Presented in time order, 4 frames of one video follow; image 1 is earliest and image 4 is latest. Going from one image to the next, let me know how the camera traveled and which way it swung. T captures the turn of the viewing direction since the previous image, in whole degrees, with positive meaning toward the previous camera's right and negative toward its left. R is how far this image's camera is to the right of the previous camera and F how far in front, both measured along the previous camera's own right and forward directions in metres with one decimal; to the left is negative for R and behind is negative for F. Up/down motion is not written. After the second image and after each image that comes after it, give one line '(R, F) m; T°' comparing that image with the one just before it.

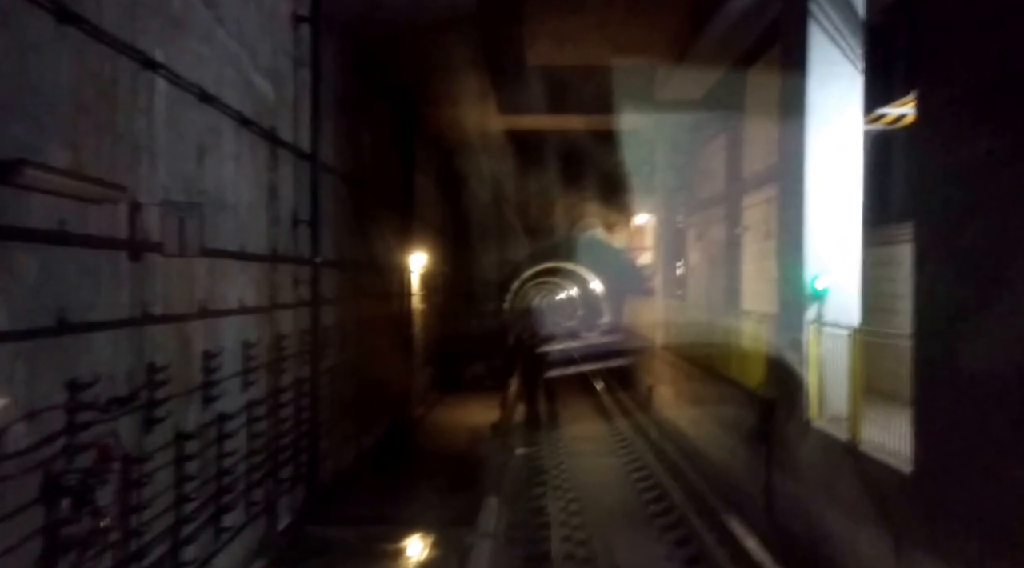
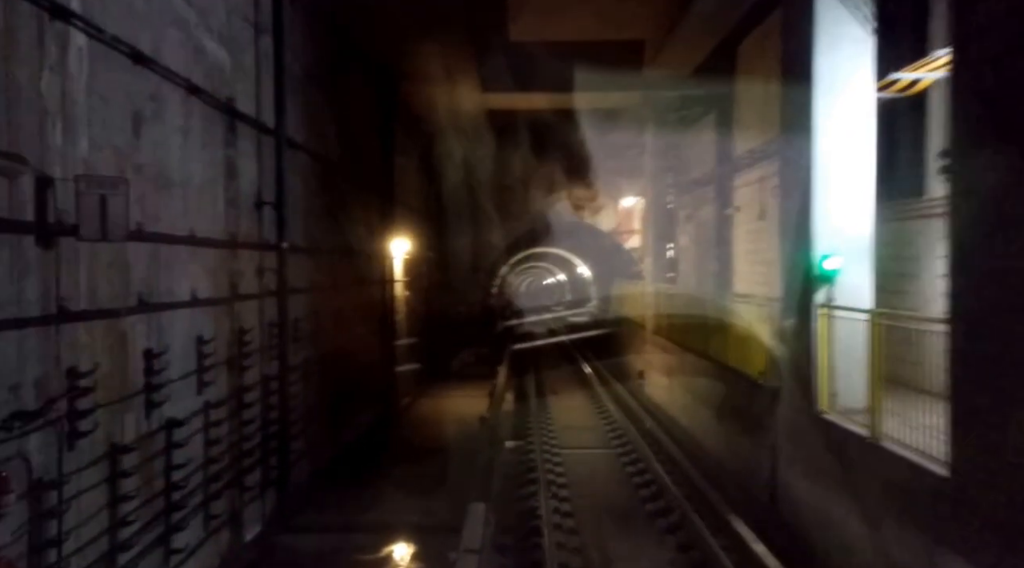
(0.0, +0.7) m; +1°
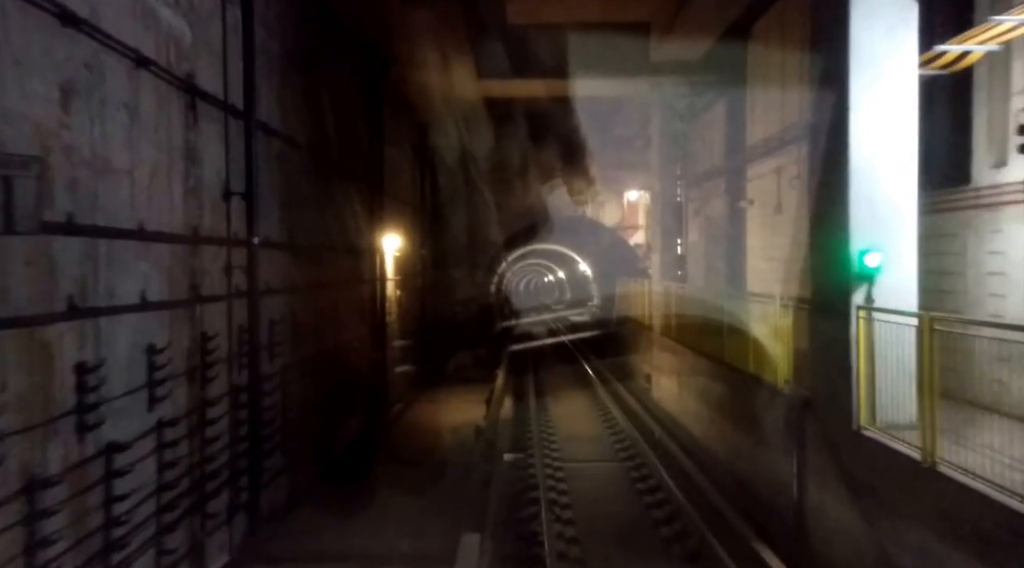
(0.0, +0.8) m; 0°
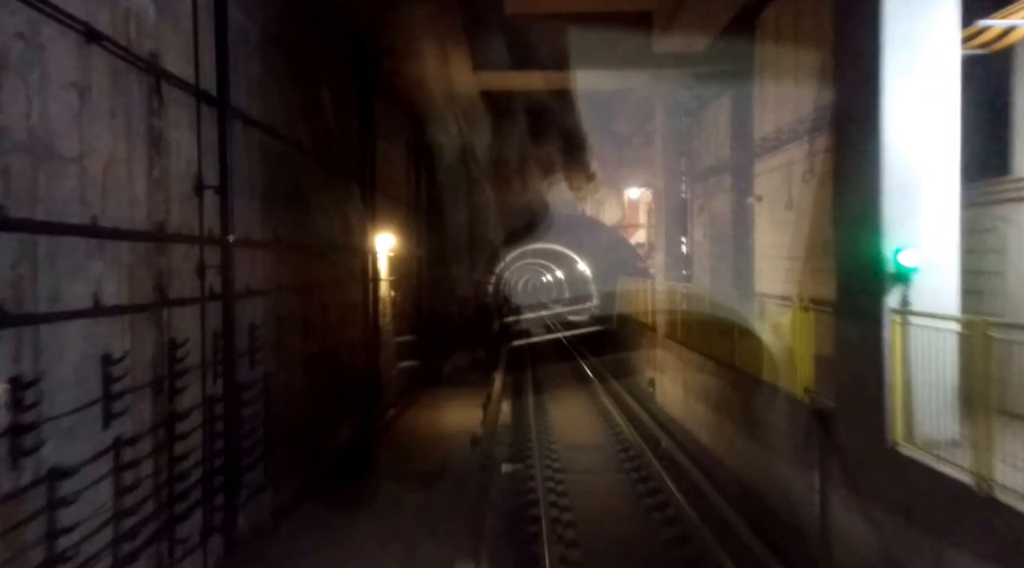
(0.0, +0.6) m; 0°
